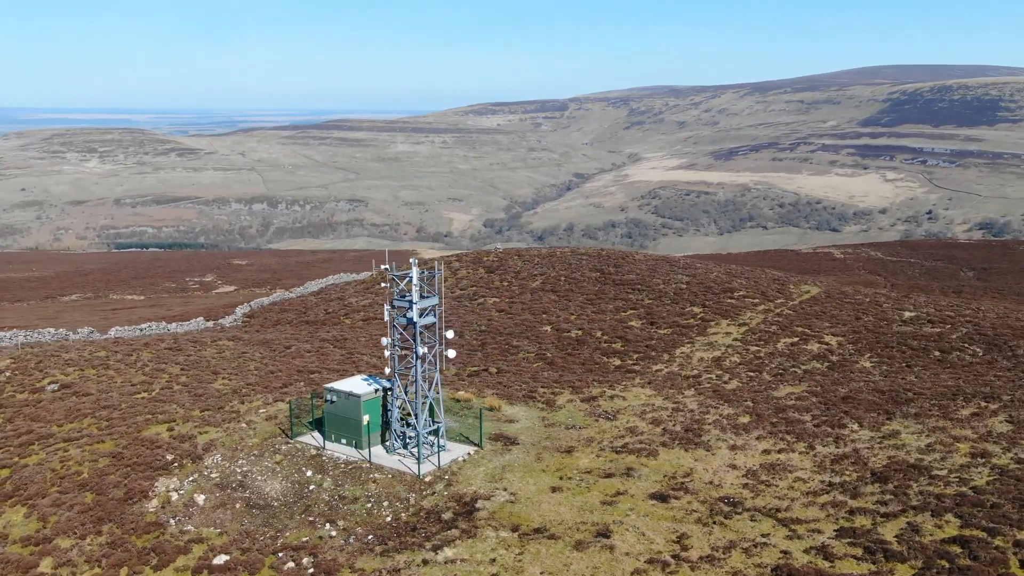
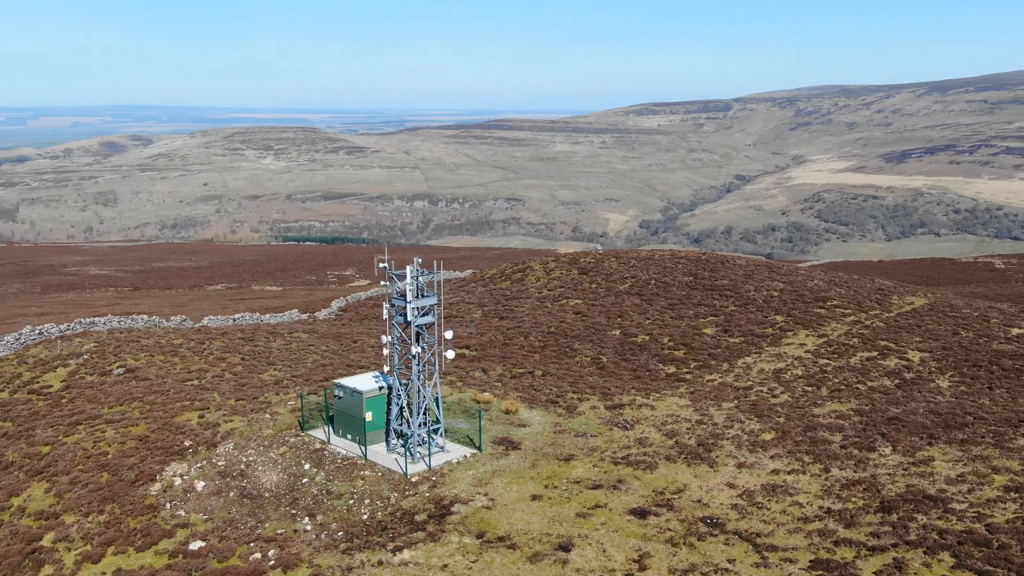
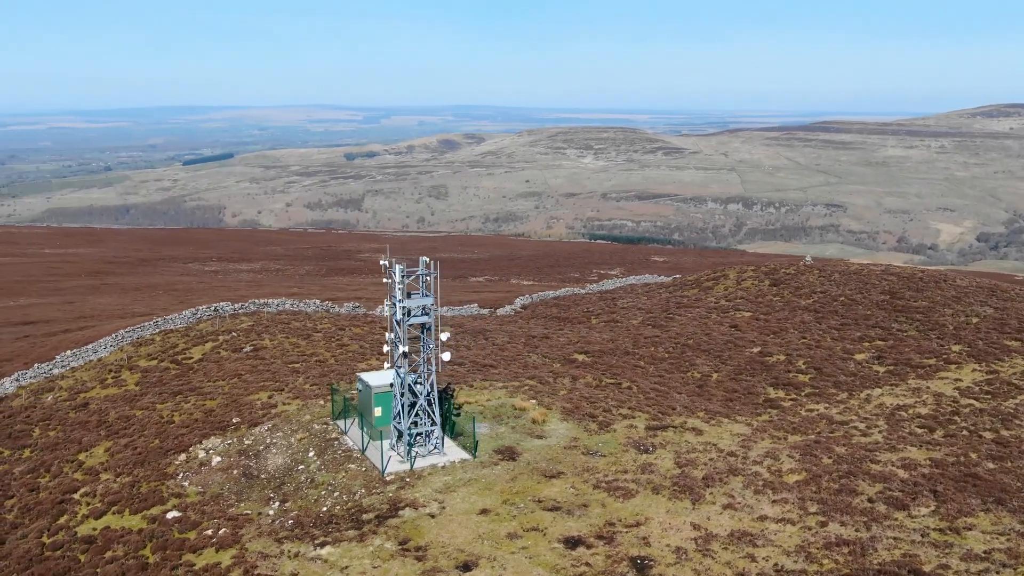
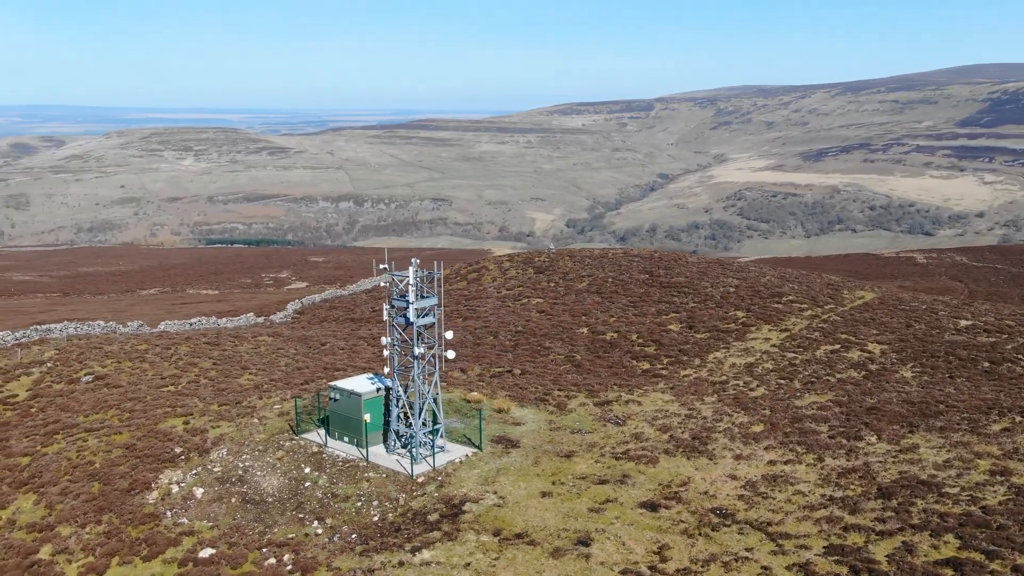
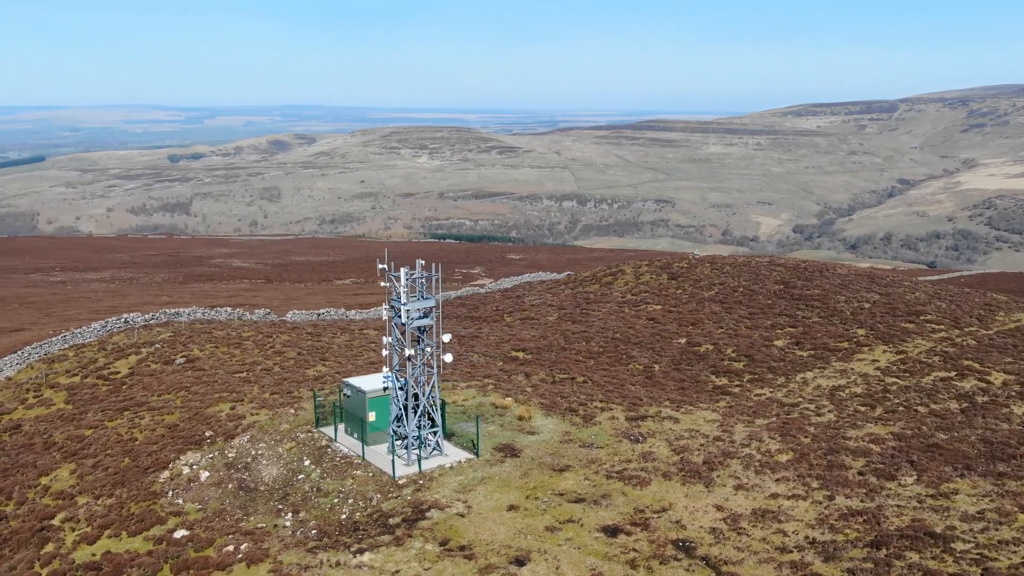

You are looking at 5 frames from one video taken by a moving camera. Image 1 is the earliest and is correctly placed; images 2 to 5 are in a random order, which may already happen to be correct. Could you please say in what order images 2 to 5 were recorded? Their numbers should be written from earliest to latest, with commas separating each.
4, 2, 5, 3
